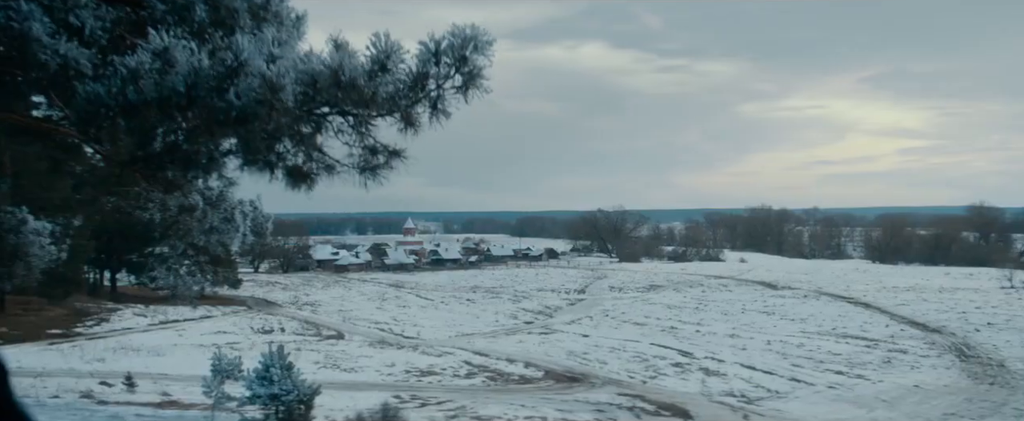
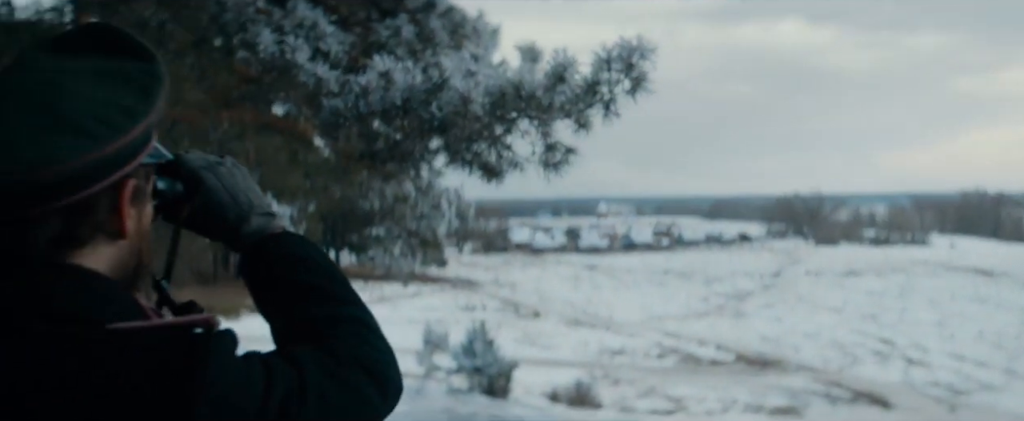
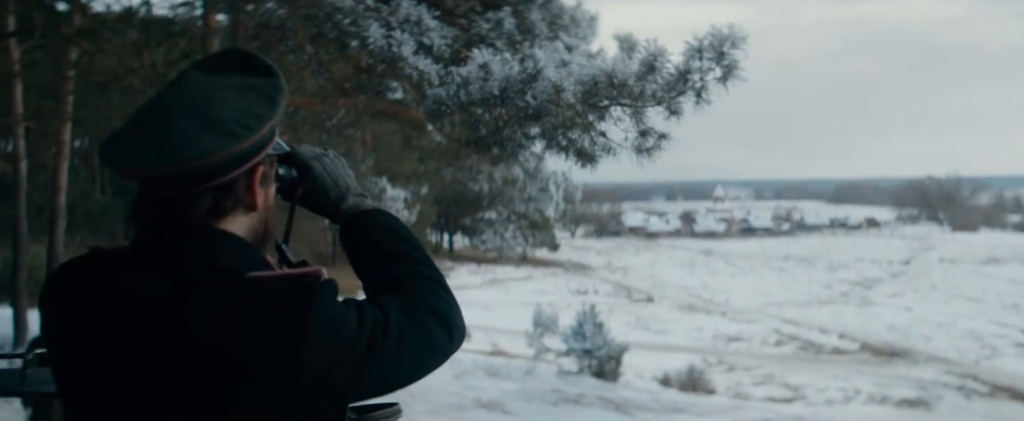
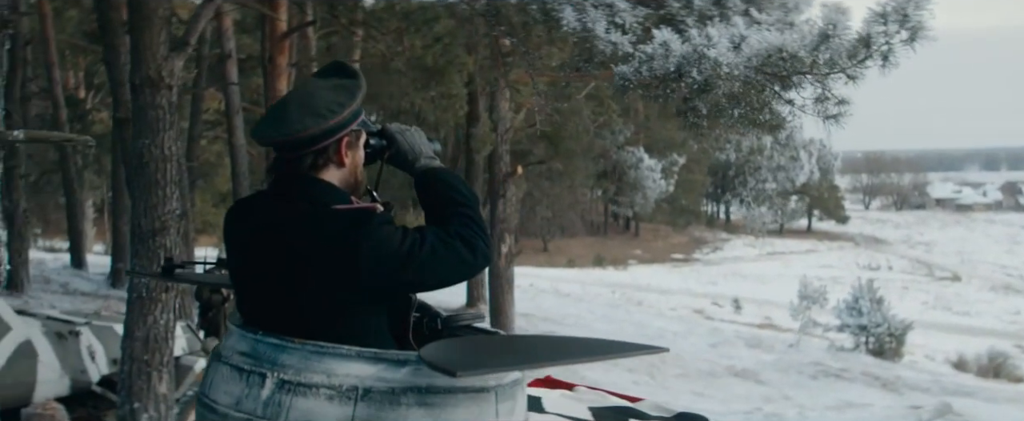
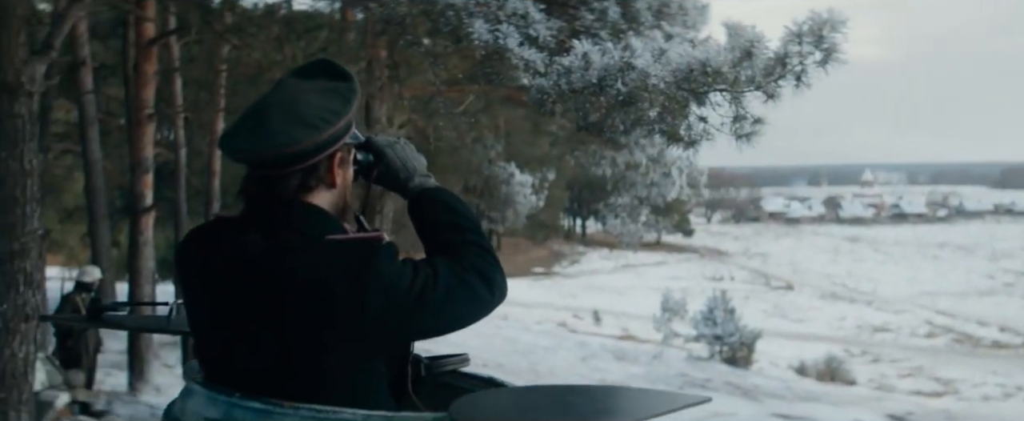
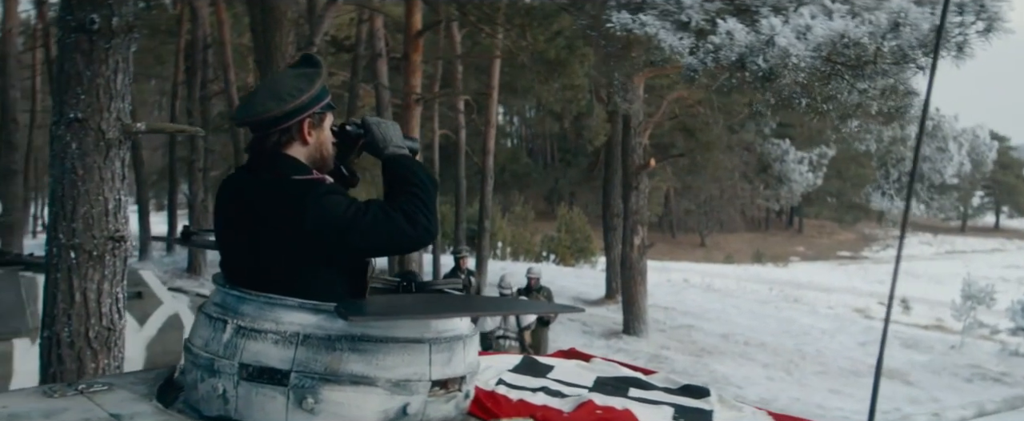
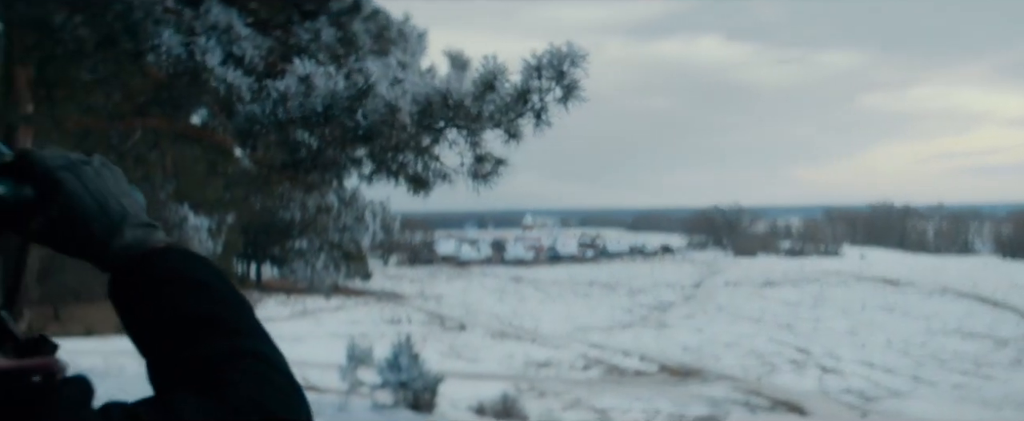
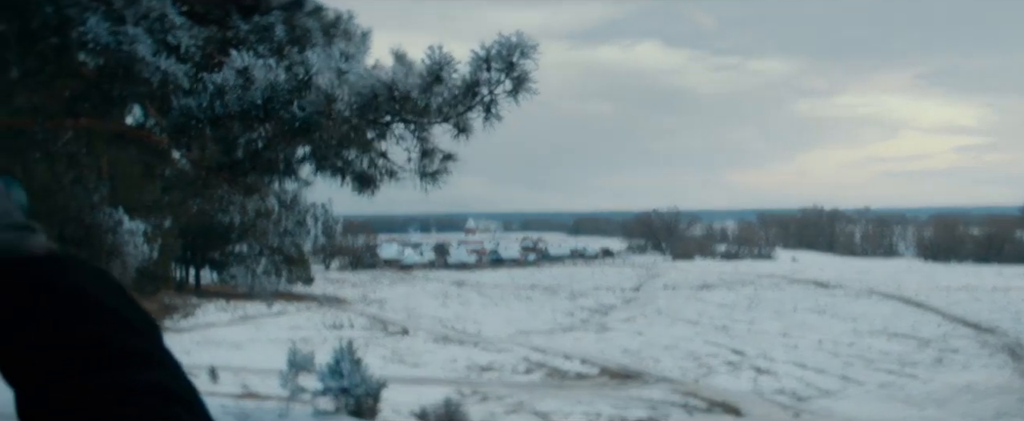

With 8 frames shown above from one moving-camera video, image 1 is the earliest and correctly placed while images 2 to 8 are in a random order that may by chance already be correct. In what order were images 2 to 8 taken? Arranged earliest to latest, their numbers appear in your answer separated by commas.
8, 7, 2, 3, 5, 4, 6
